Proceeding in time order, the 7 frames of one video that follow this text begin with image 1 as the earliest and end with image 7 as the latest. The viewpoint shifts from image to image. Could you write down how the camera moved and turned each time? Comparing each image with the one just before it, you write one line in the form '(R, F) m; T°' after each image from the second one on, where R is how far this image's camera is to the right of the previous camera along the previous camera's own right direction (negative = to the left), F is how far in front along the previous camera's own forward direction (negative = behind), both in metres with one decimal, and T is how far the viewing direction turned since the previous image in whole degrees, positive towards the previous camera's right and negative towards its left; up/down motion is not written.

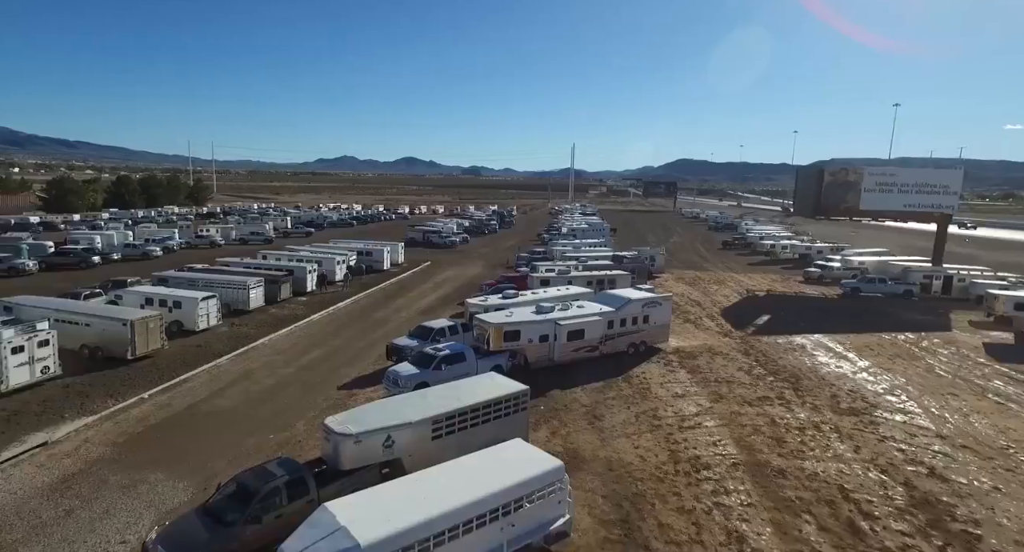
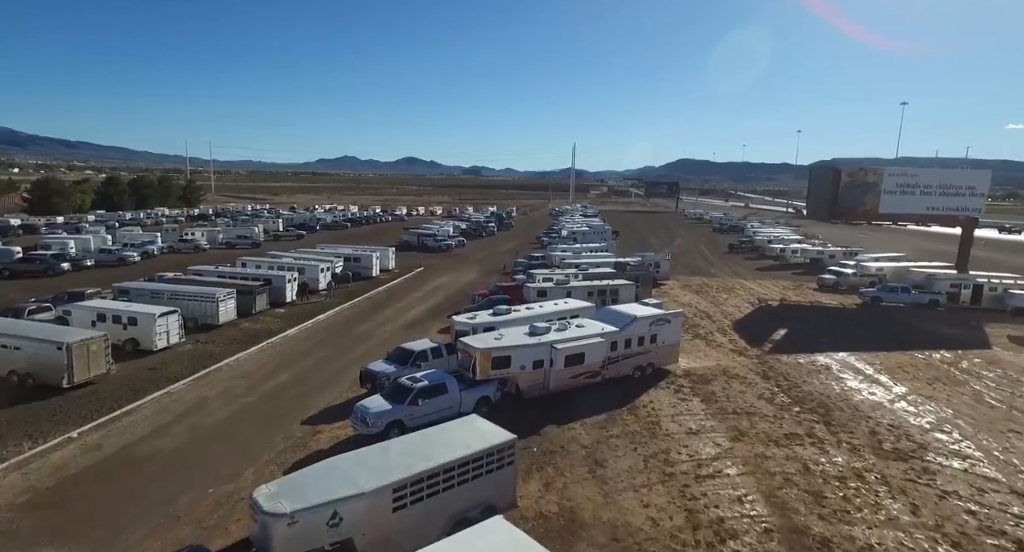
(+0.4, +2.7) m; 0°
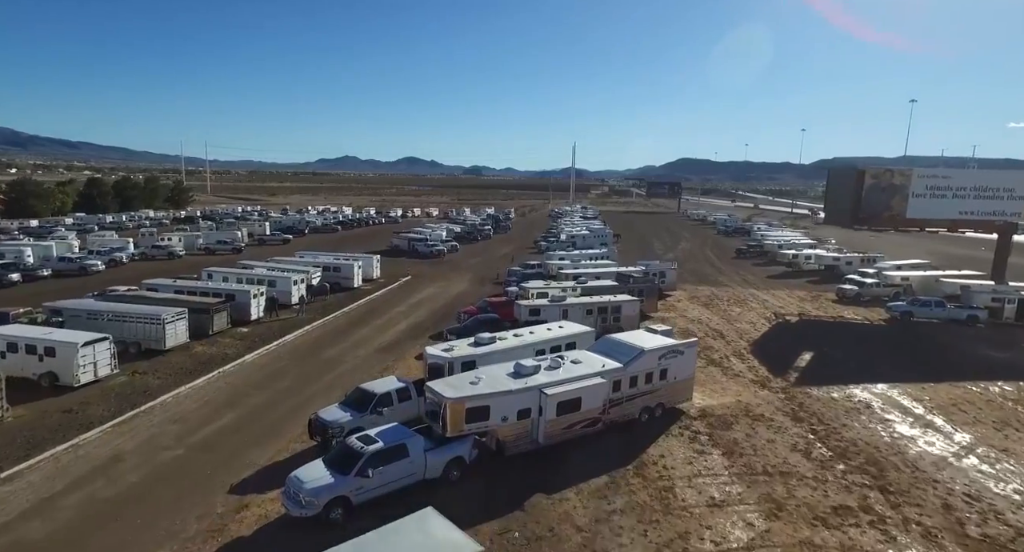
(+0.5, +3.6) m; 0°
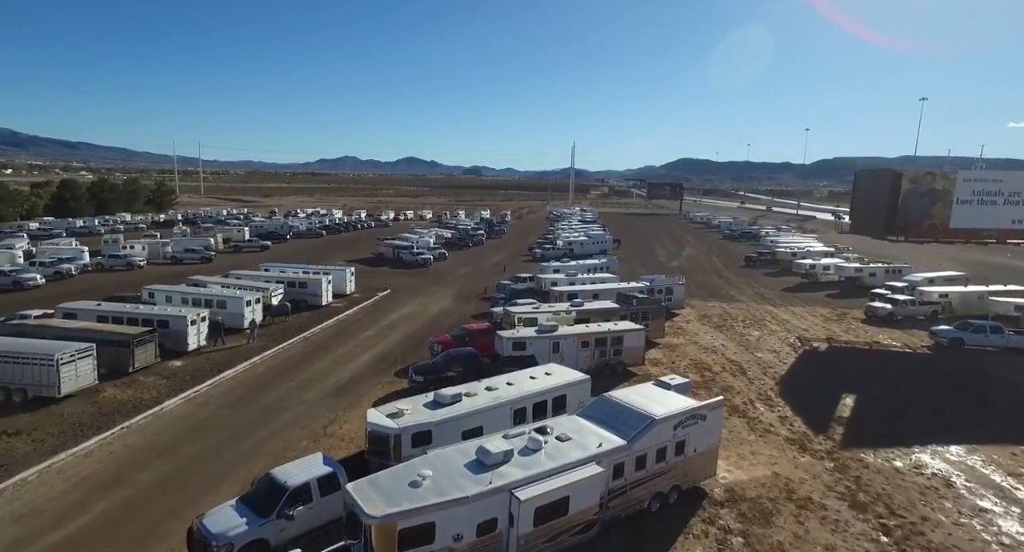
(+0.8, +4.8) m; 0°
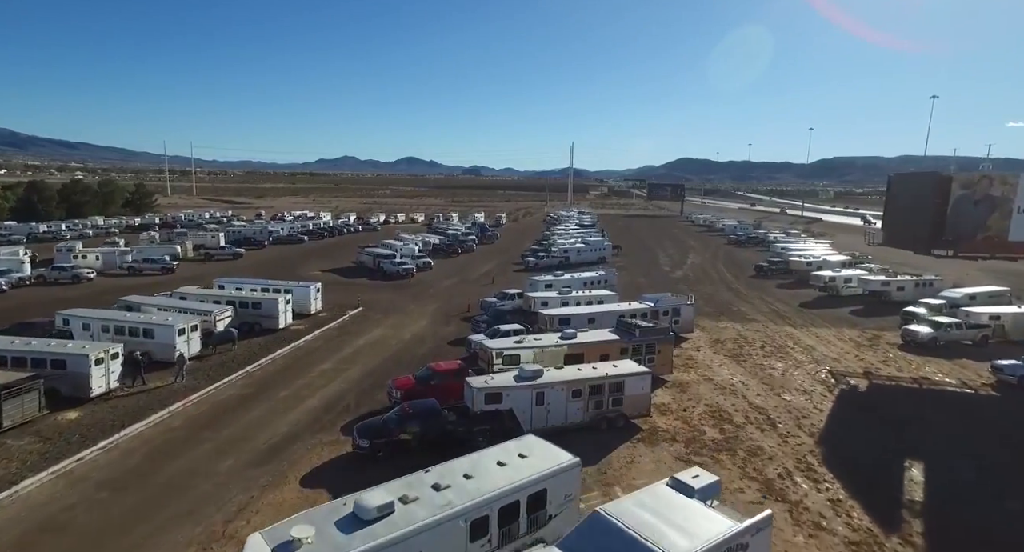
(+0.8, +4.9) m; 0°
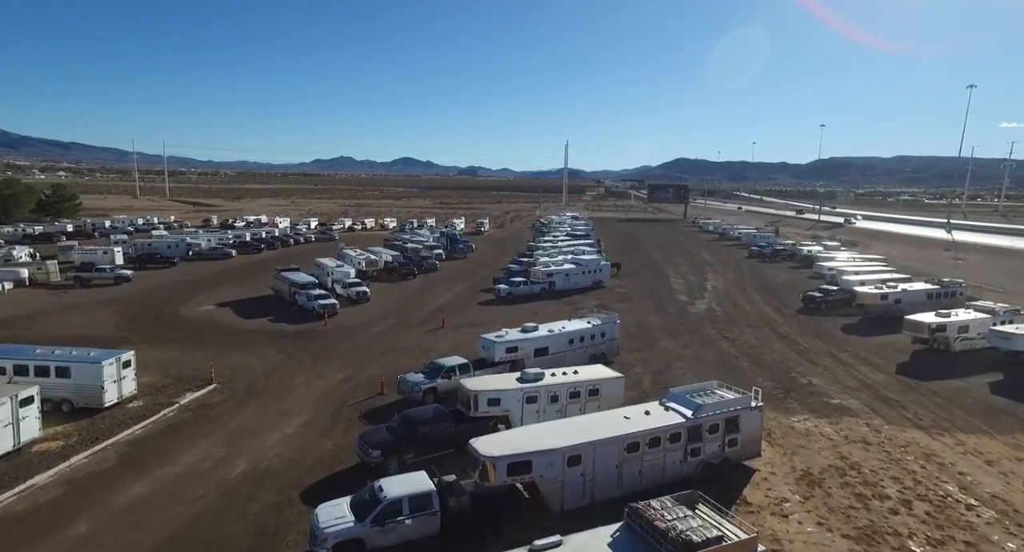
(+2.3, +15.4) m; 0°
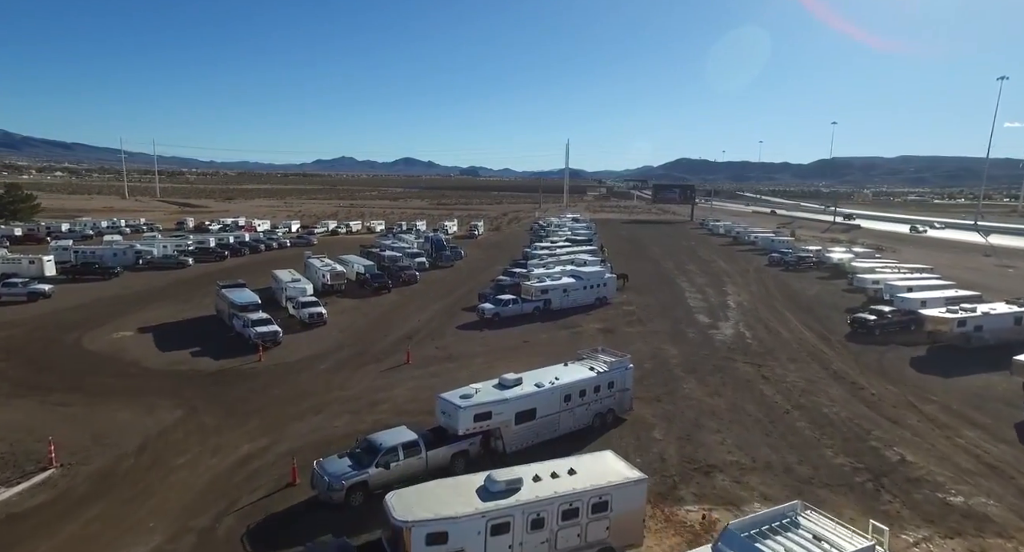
(+0.9, +8.0) m; 0°
